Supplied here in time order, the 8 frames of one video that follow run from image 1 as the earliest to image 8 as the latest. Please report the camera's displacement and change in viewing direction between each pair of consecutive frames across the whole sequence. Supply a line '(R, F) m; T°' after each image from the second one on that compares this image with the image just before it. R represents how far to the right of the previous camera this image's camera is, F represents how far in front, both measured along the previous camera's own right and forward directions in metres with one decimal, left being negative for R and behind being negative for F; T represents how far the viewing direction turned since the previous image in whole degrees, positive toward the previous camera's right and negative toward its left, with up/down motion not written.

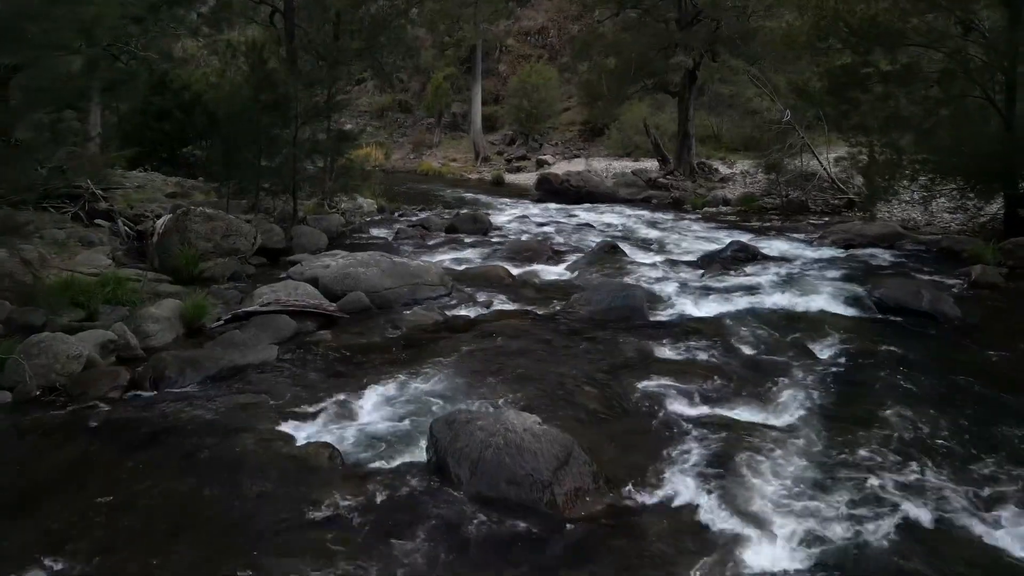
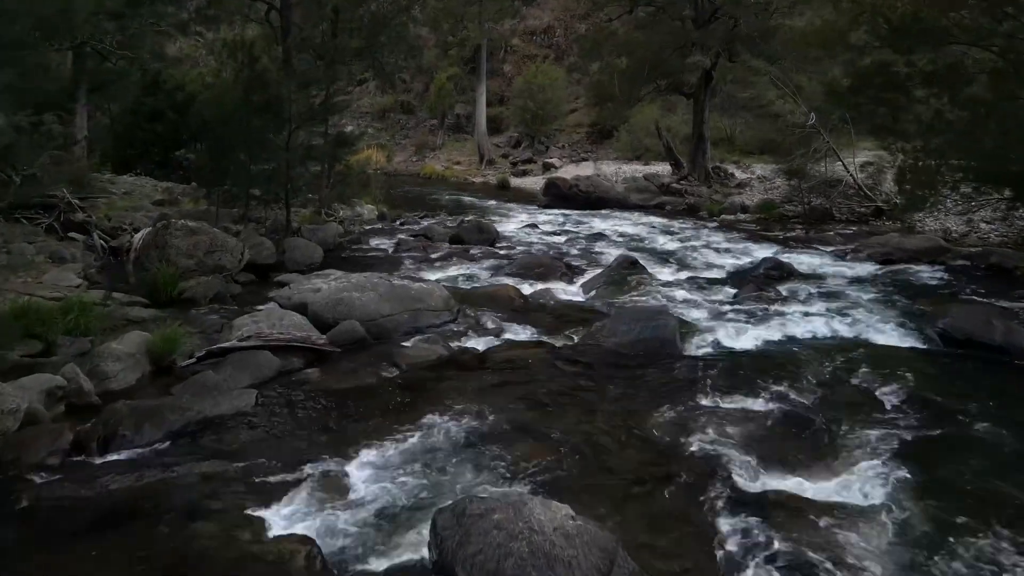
(-0.1, +0.9) m; 0°
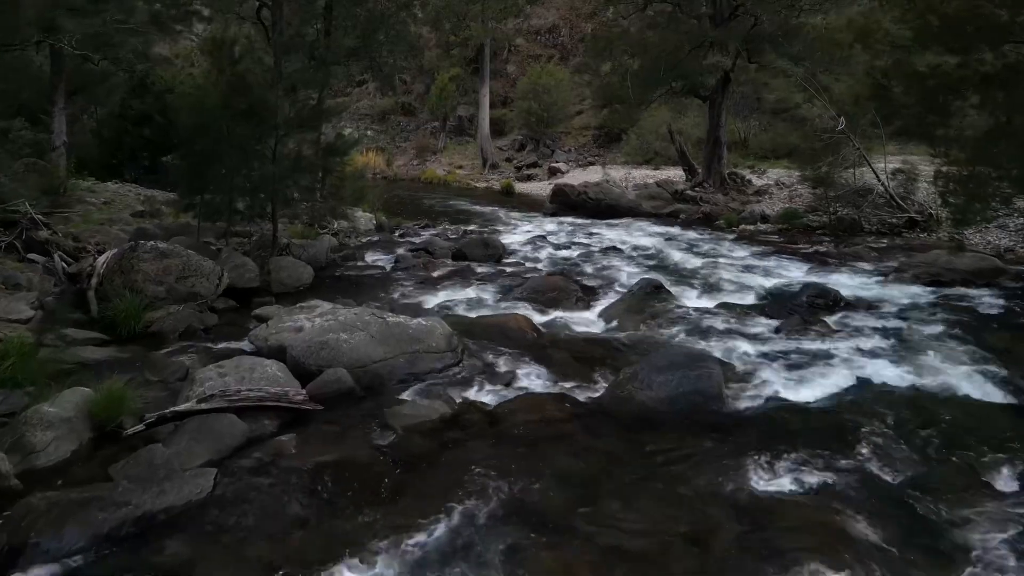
(-0.1, +1.0) m; 0°
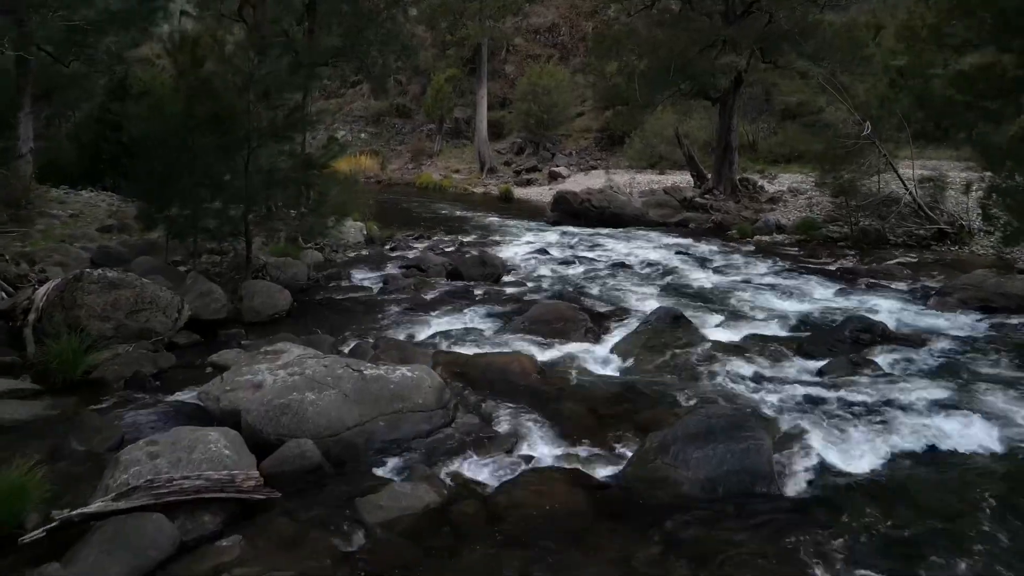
(0.0, +1.1) m; 0°
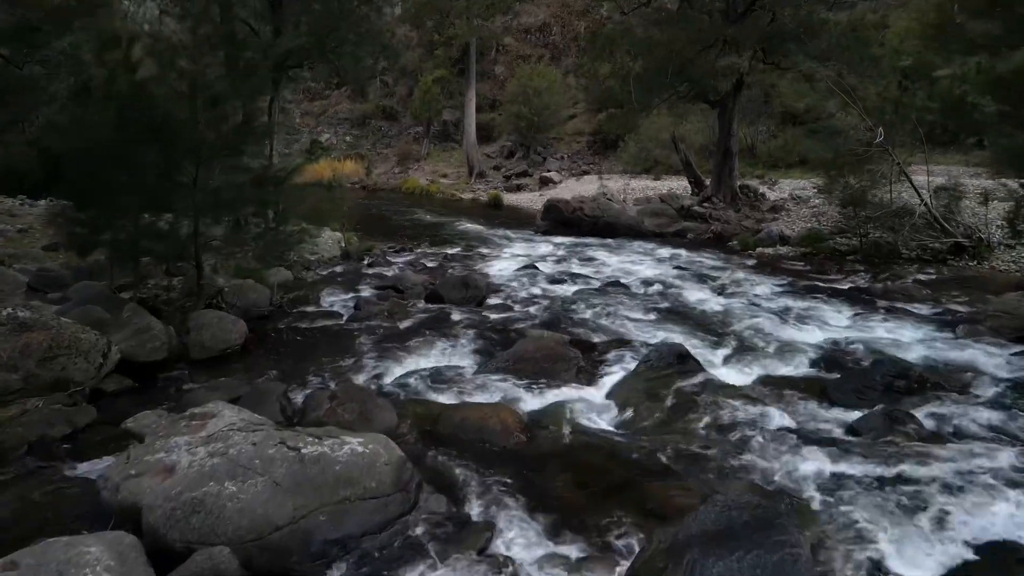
(+0.1, +1.0) m; +1°
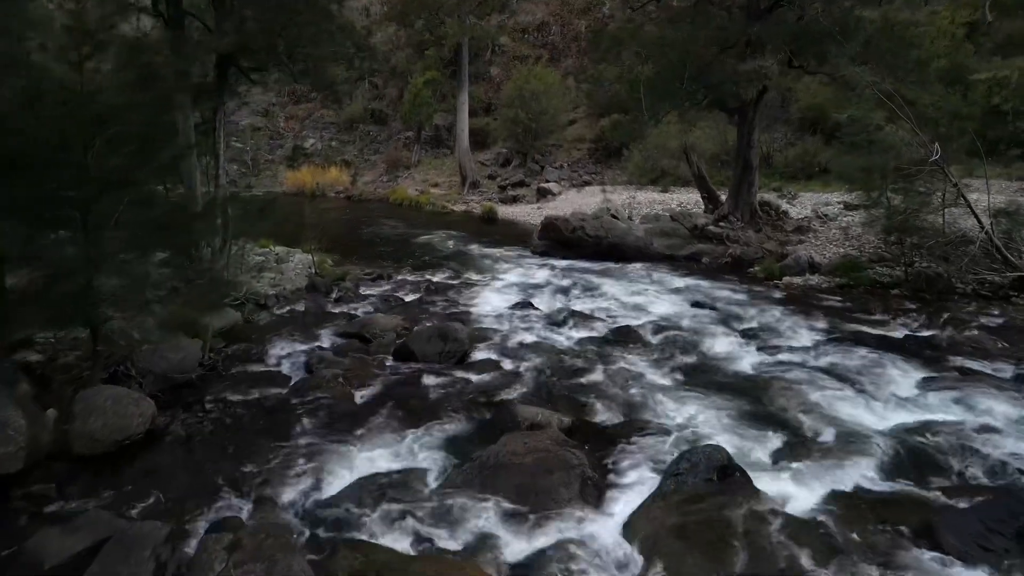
(+0.1, +1.9) m; 0°
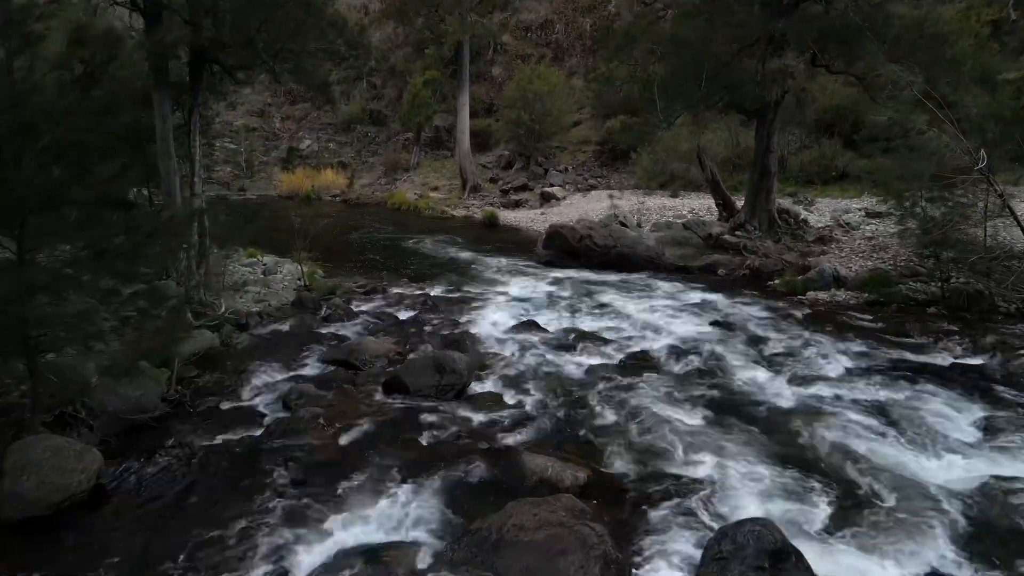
(0.0, +0.9) m; 0°
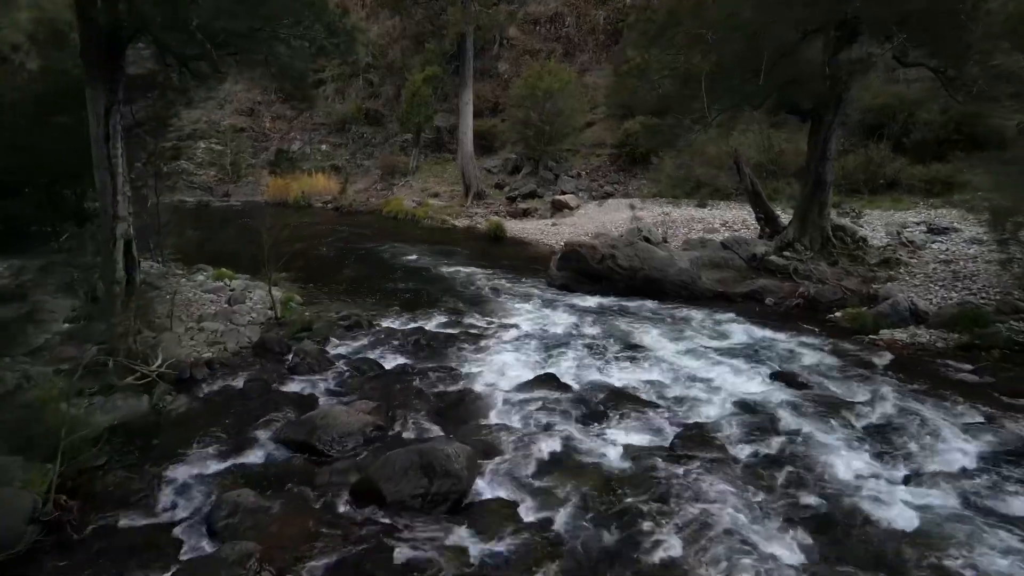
(-0.1, +2.1) m; 0°
